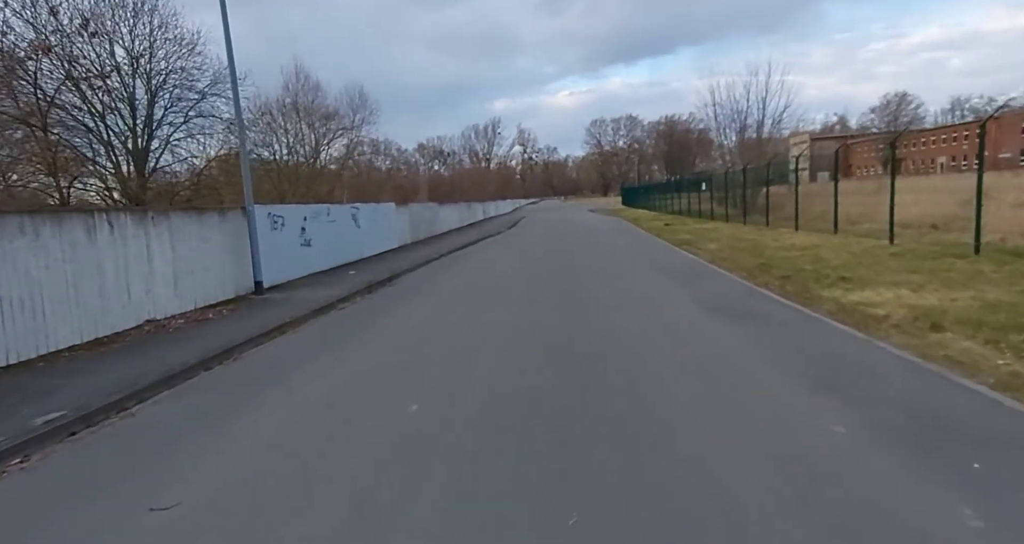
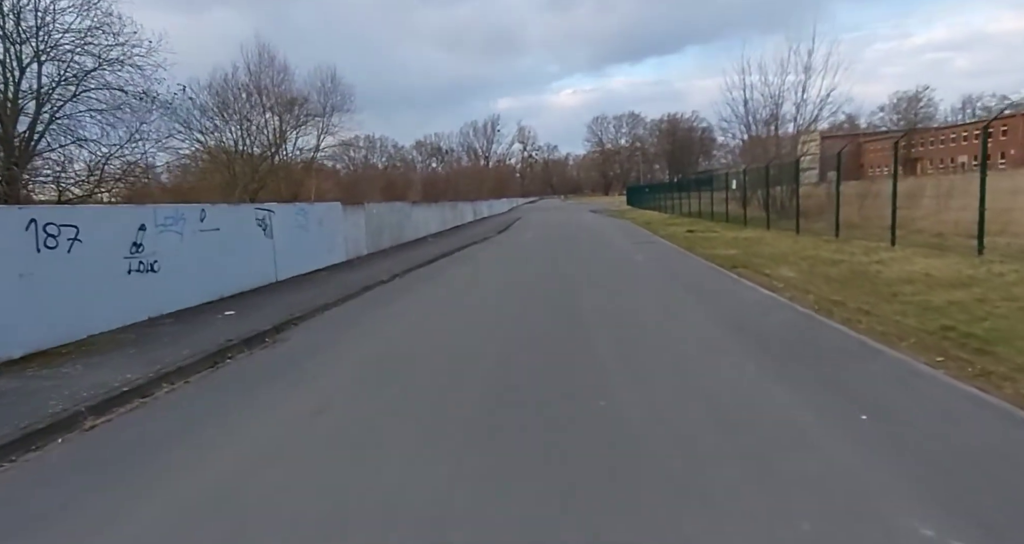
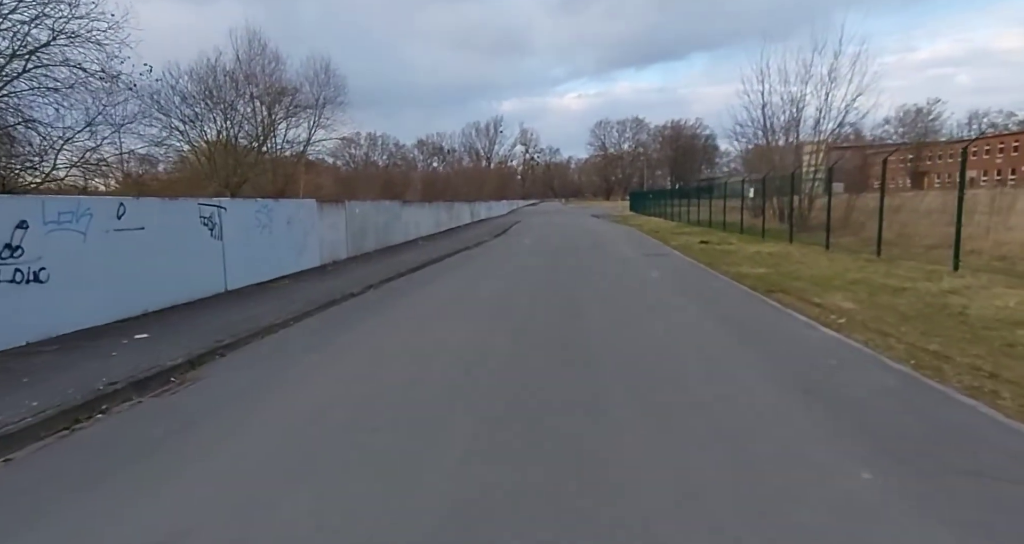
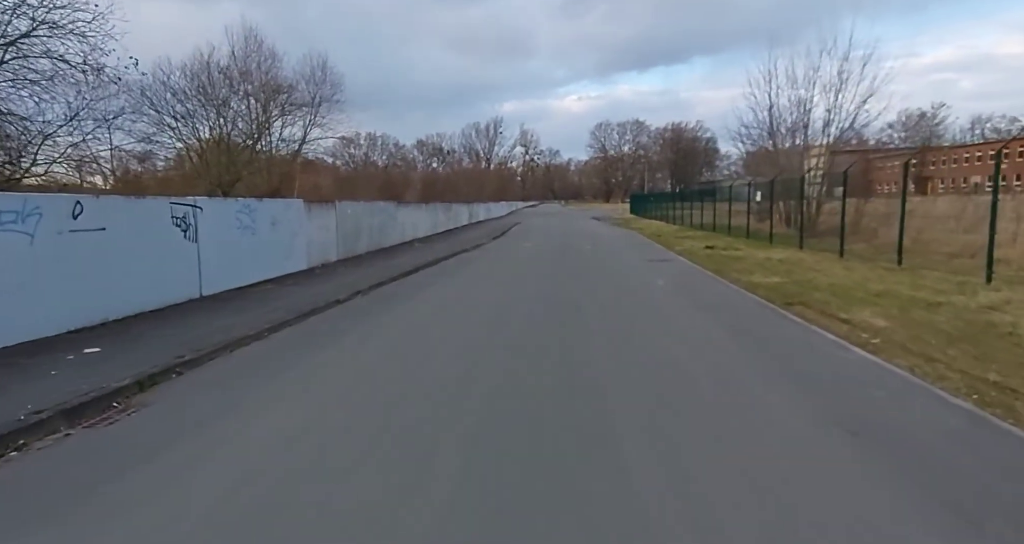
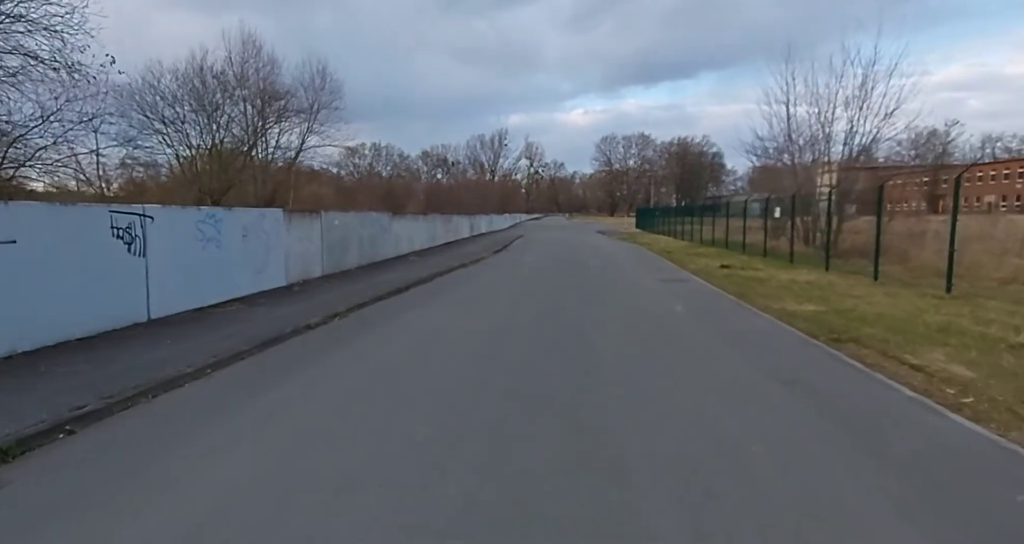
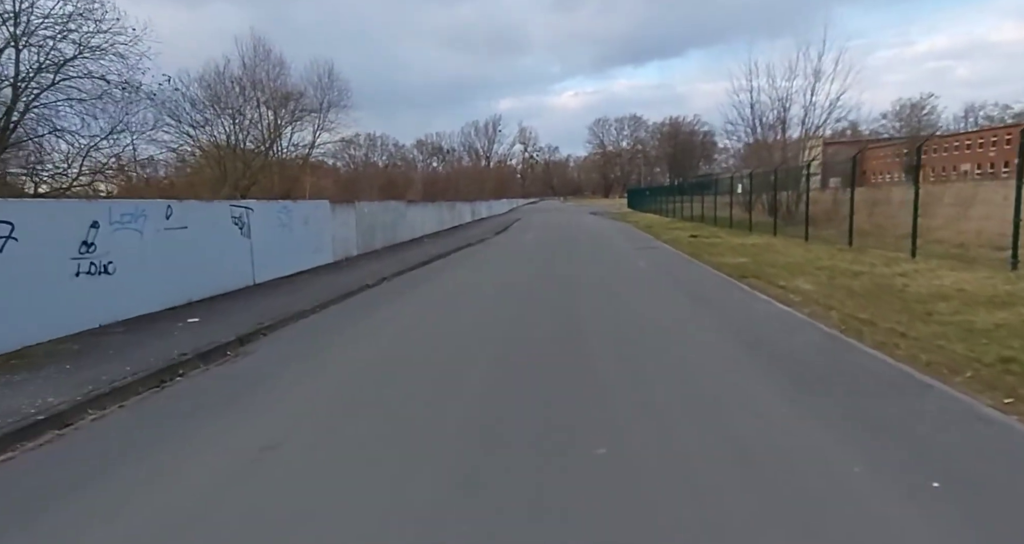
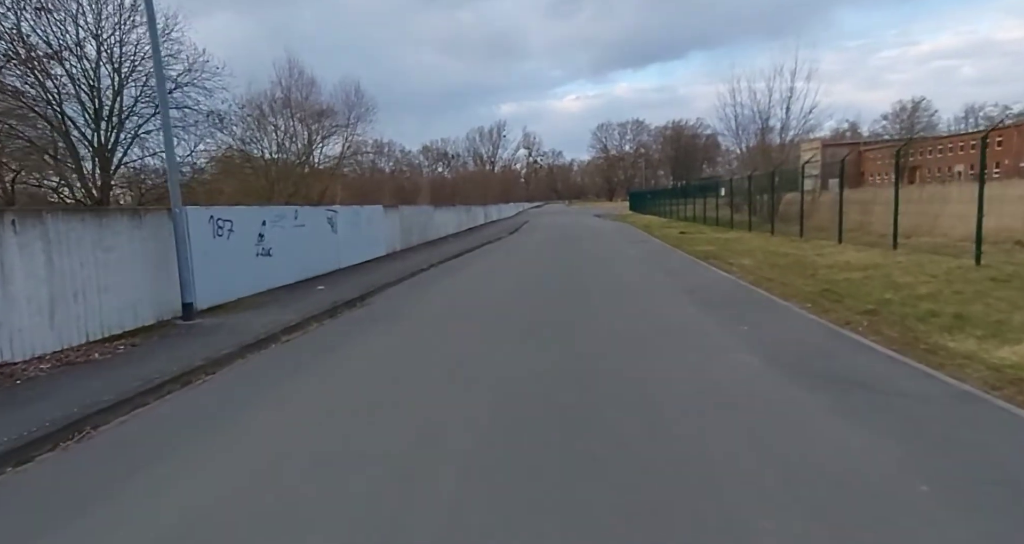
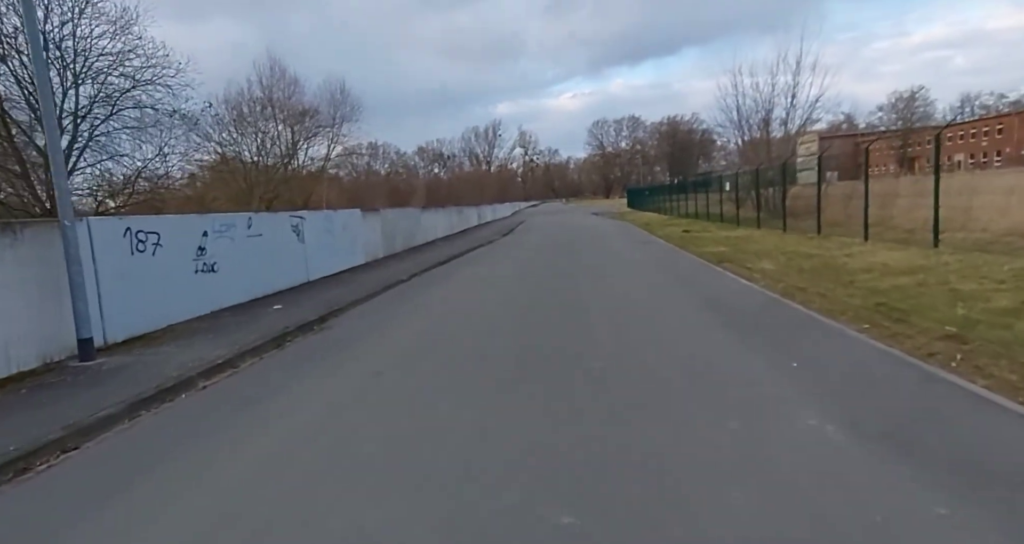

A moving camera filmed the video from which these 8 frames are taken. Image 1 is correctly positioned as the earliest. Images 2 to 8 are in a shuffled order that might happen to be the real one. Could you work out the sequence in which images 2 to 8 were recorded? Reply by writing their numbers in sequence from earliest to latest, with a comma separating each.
7, 8, 2, 6, 3, 4, 5
